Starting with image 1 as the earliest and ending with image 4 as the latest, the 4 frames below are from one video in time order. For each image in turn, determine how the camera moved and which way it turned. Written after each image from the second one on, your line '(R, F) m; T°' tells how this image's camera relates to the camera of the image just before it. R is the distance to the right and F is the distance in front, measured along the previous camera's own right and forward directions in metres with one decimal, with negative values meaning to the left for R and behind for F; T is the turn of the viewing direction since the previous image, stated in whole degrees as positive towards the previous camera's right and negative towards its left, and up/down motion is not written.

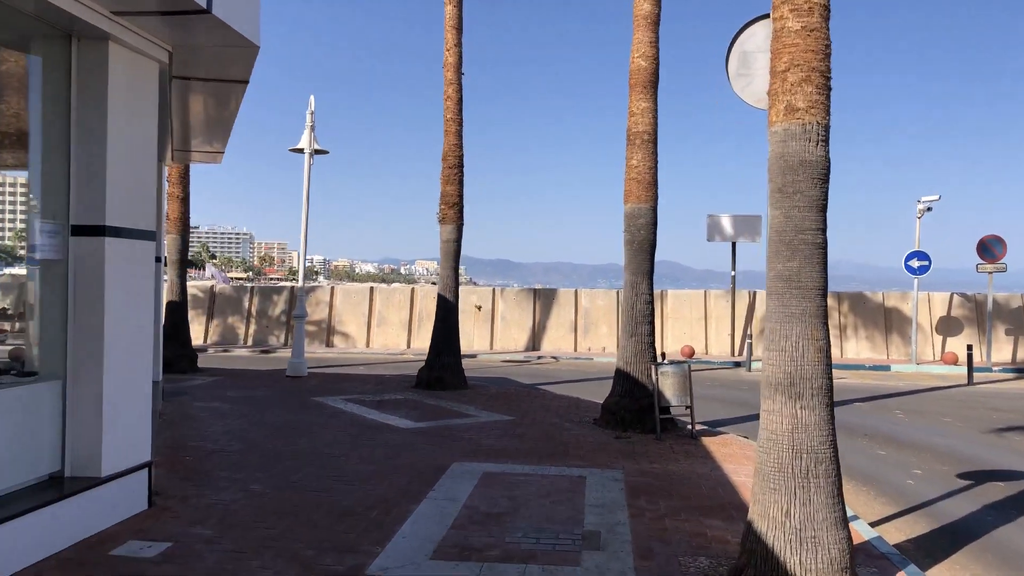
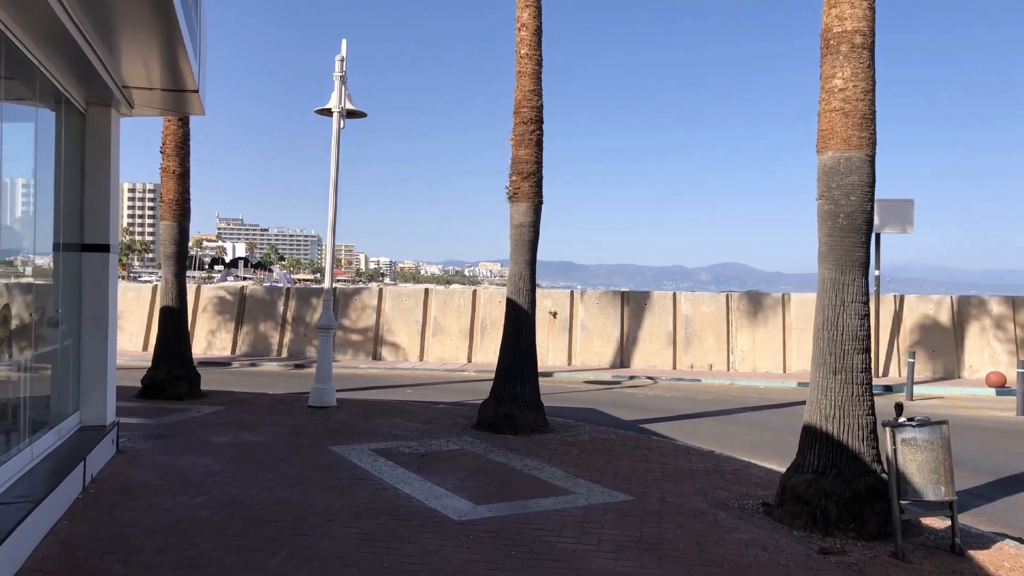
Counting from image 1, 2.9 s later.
(-0.4, +3.8) m; -4°
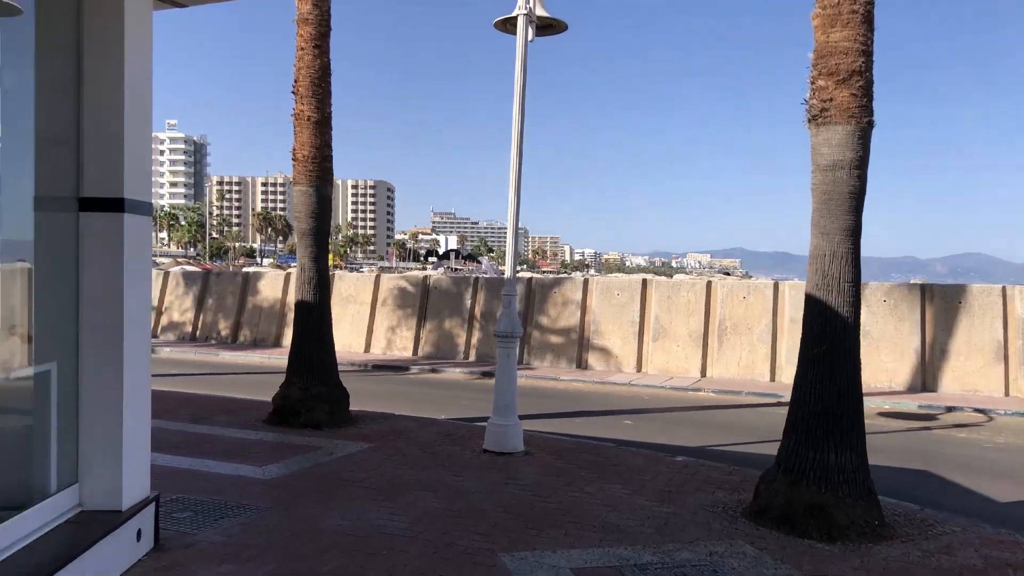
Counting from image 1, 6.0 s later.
(-0.6, +3.9) m; -14°
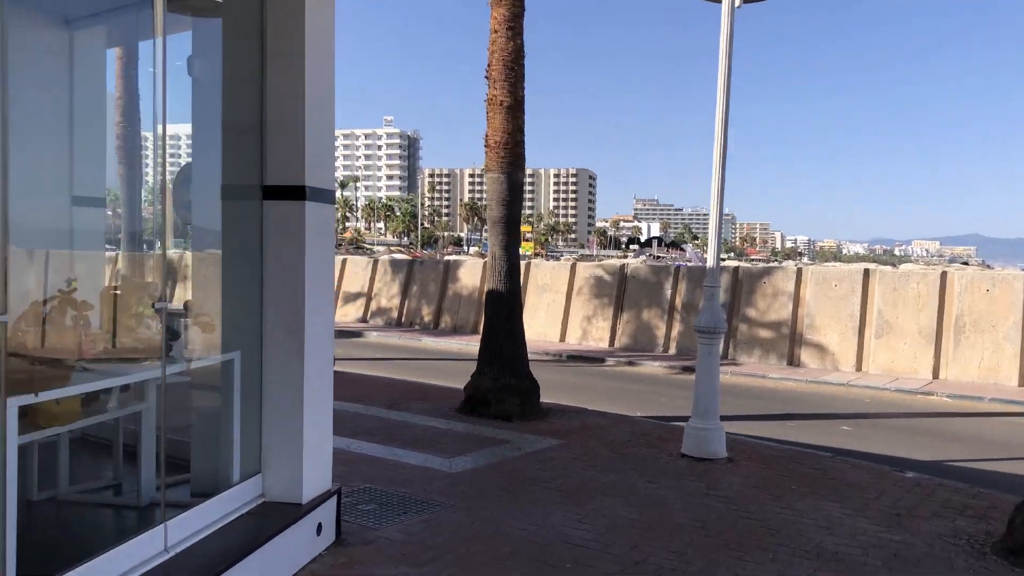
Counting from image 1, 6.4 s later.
(0.0, +0.5) m; -13°
